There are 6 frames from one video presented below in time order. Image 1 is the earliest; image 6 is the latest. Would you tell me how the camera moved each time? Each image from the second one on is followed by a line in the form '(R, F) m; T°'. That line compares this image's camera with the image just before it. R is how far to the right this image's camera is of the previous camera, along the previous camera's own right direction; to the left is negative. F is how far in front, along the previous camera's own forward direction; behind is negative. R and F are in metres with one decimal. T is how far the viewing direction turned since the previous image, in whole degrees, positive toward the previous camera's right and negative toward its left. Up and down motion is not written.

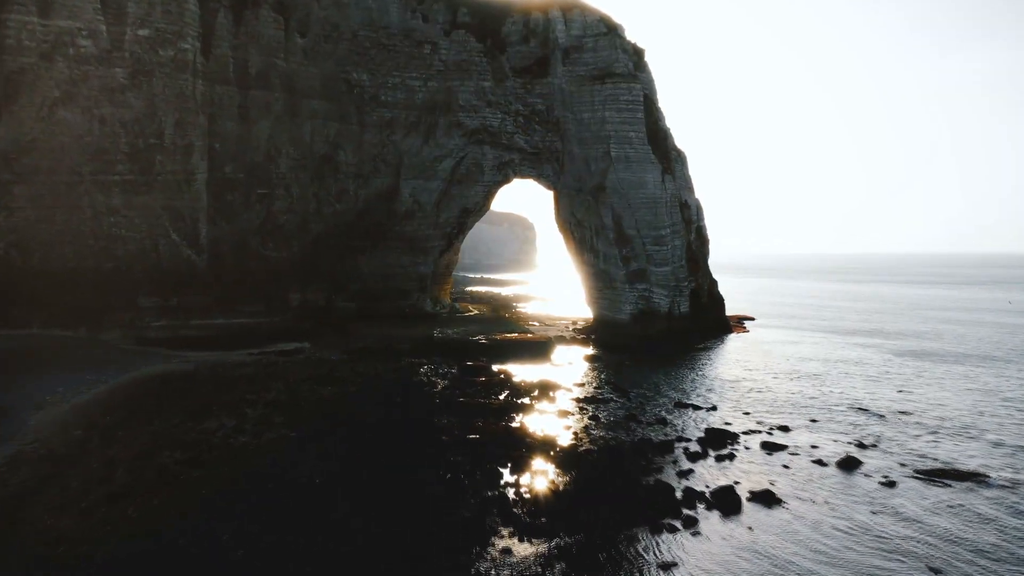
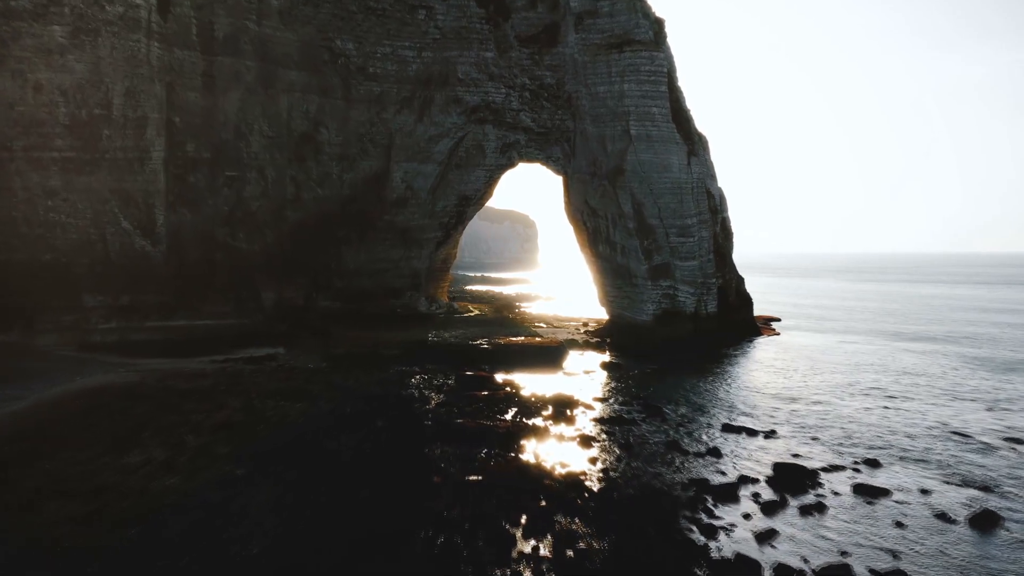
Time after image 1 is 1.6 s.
(-0.5, +4.1) m; 0°
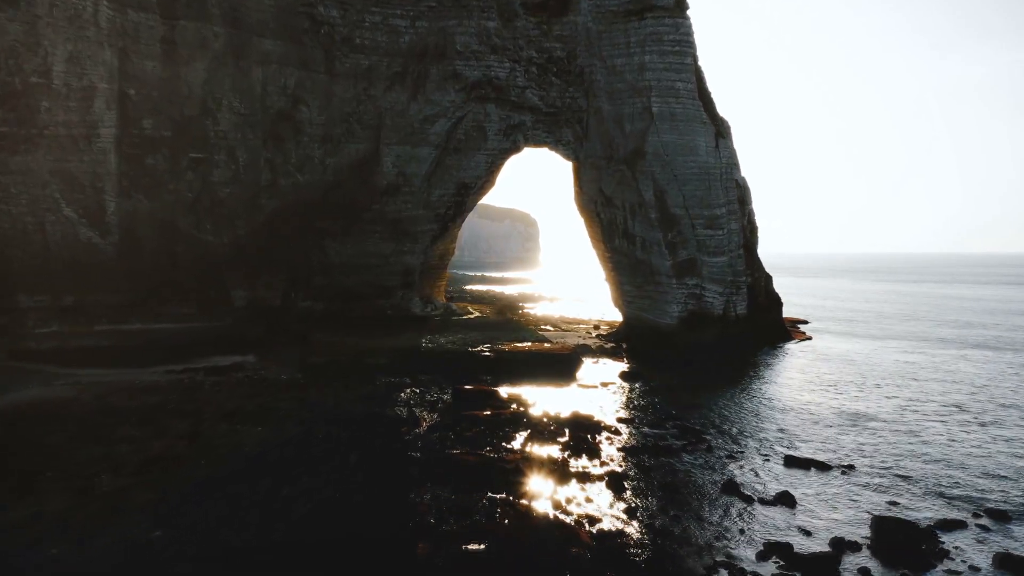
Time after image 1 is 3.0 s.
(-0.4, +3.5) m; 0°
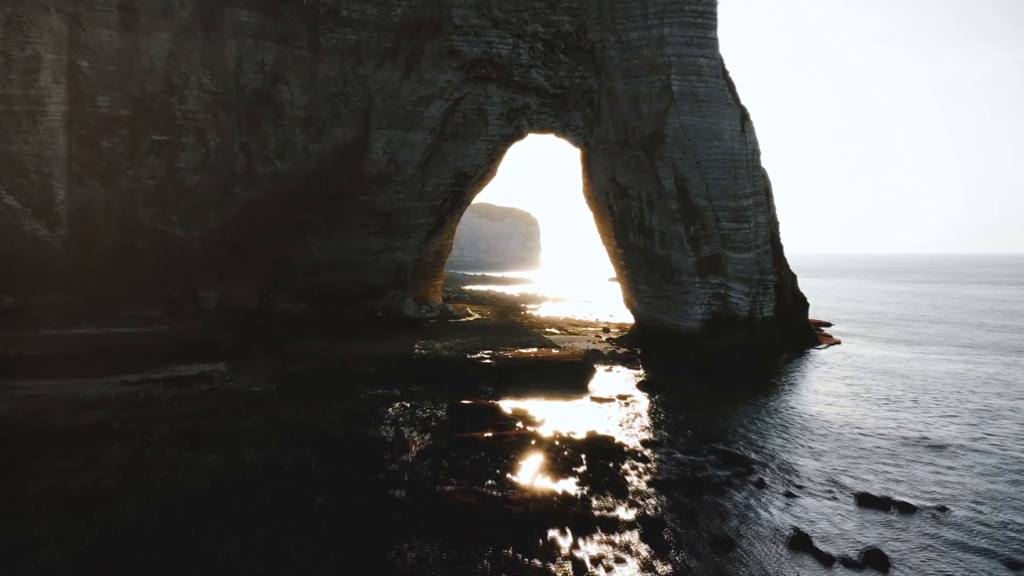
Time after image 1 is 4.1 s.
(-0.3, +2.7) m; 0°
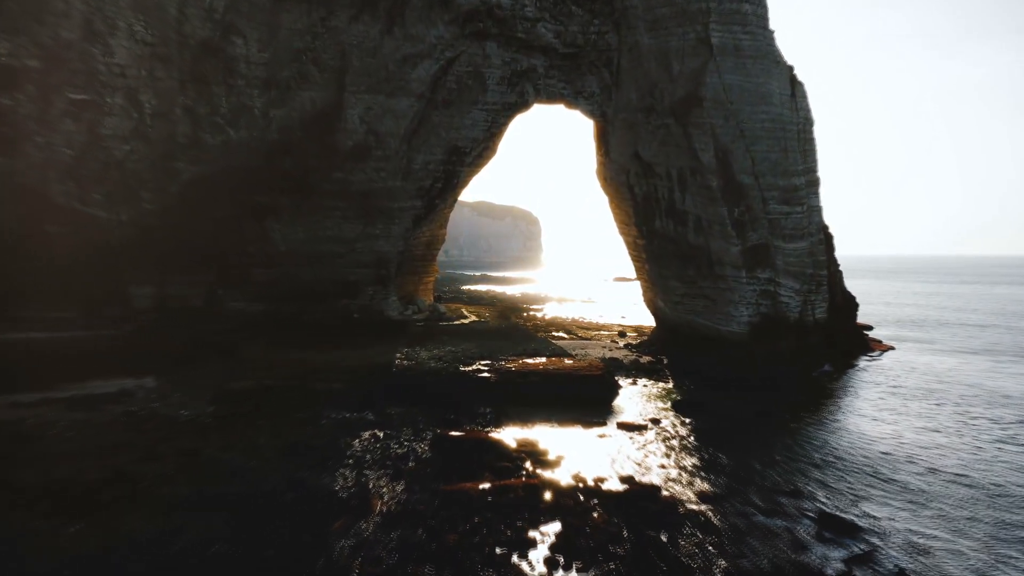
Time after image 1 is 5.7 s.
(-0.2, +4.2) m; 0°
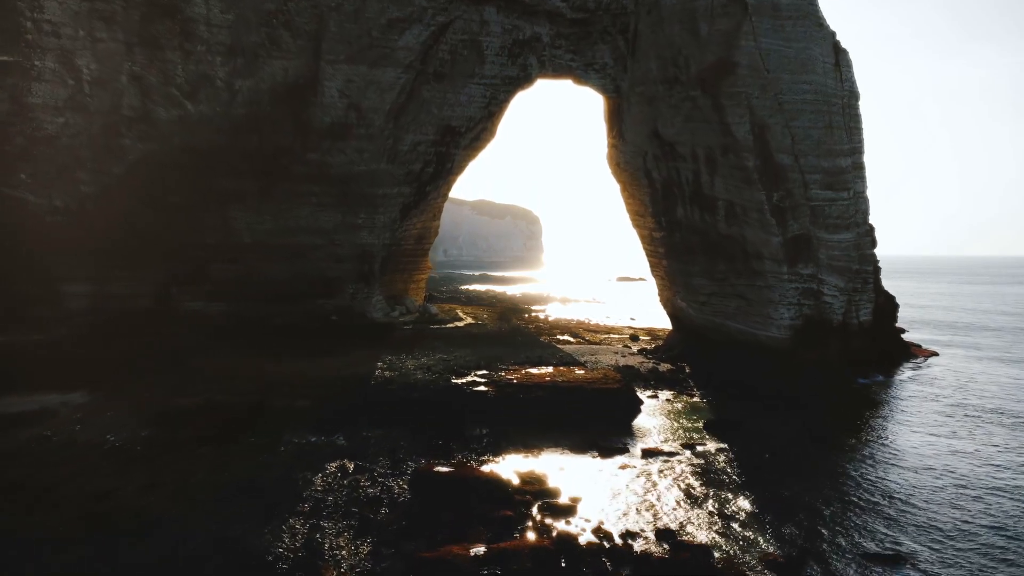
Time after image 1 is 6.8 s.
(-0.1, +2.7) m; 0°
